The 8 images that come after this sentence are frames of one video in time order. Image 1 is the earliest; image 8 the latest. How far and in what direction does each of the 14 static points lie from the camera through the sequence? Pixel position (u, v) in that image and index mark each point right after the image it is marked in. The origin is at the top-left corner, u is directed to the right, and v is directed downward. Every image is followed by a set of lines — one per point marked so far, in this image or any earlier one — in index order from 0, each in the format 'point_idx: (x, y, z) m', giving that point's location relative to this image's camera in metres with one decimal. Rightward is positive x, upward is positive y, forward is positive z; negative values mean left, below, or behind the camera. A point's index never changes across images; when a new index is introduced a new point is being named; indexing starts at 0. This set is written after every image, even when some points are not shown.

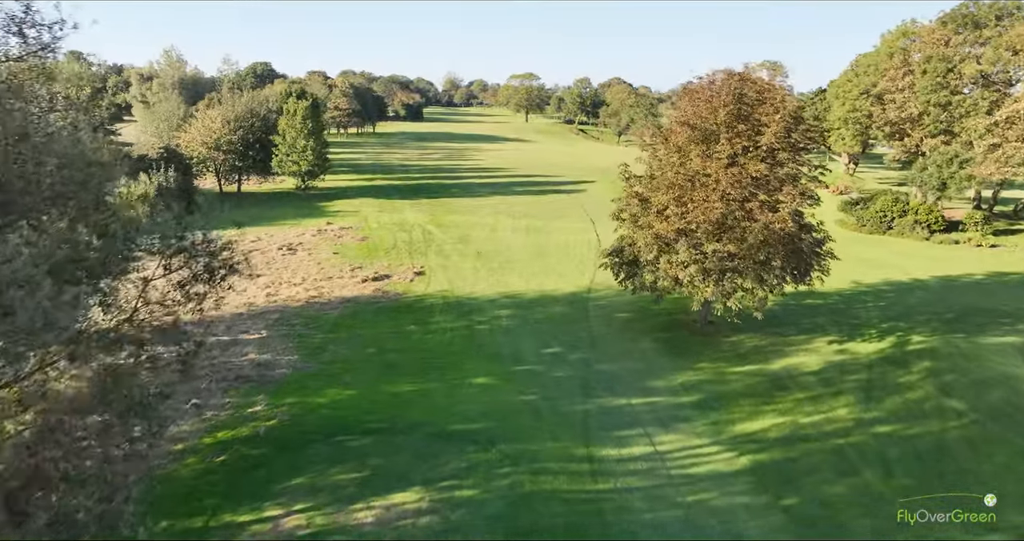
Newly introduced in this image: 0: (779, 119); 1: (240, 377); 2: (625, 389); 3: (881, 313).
0: (+5.3, +3.0, +13.9) m
1: (-4.9, -1.9, +12.6) m
2: (+2.1, -2.2, +12.9) m
3: (+9.1, -1.0, +17.2) m
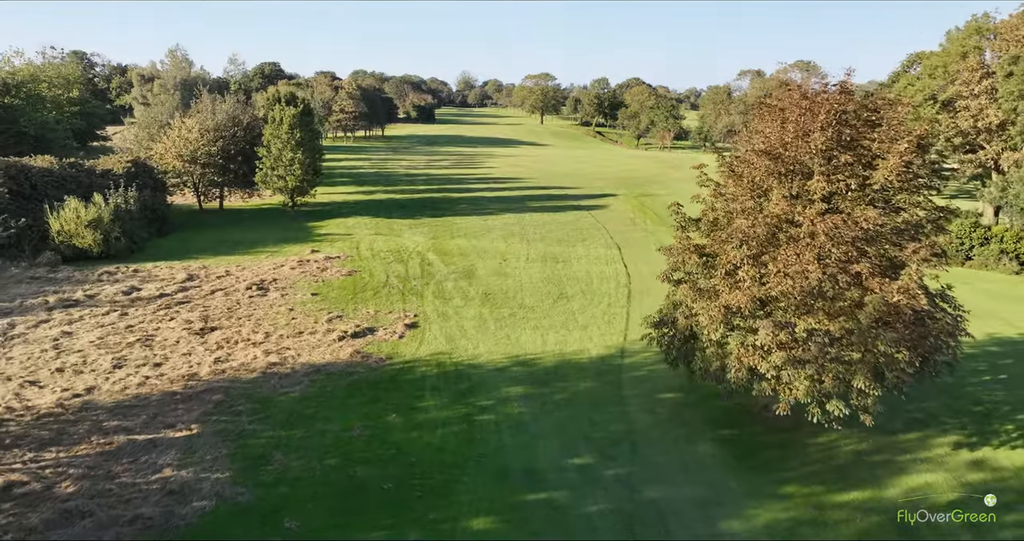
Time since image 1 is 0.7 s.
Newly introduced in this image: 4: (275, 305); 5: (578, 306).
0: (+5.5, +1.8, +10.0) m
1: (-4.8, -3.1, +8.9) m
2: (+2.2, -3.4, +9.0) m
3: (+9.4, -2.3, +13.2) m
4: (-6.1, -0.9, +18.1) m
5: (+1.7, -0.9, +18.5) m
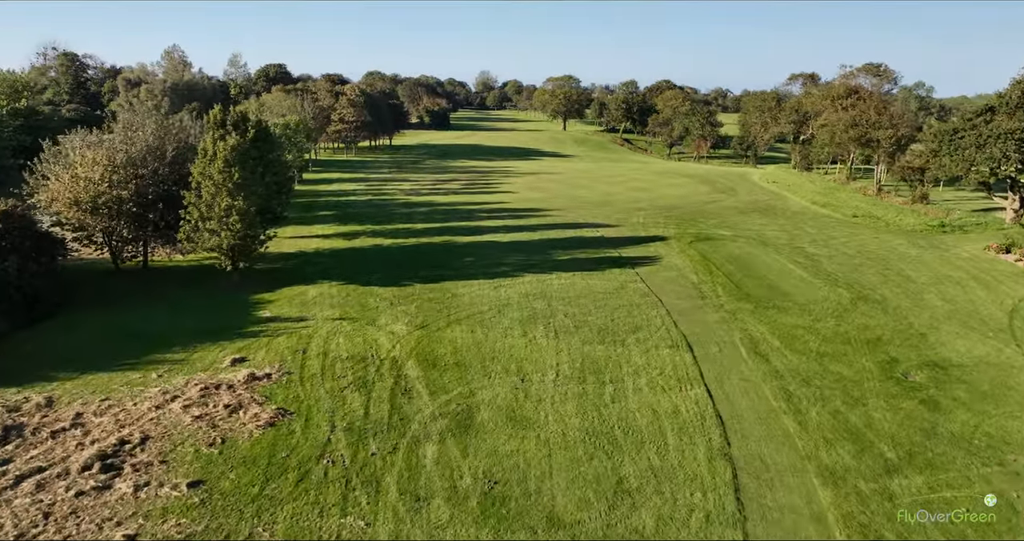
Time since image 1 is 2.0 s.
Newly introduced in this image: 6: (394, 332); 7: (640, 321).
0: (+5.7, -1.0, +1.7) m
1: (-4.7, -5.9, +0.9) m
2: (+2.3, -6.2, +0.8) m
3: (+9.5, -5.1, +4.8) m
4: (-5.8, -3.6, +10.1) m
5: (+2.1, -3.7, +10.3) m
6: (-3.1, -1.6, +18.2) m
7: (+3.6, -1.4, +19.5) m
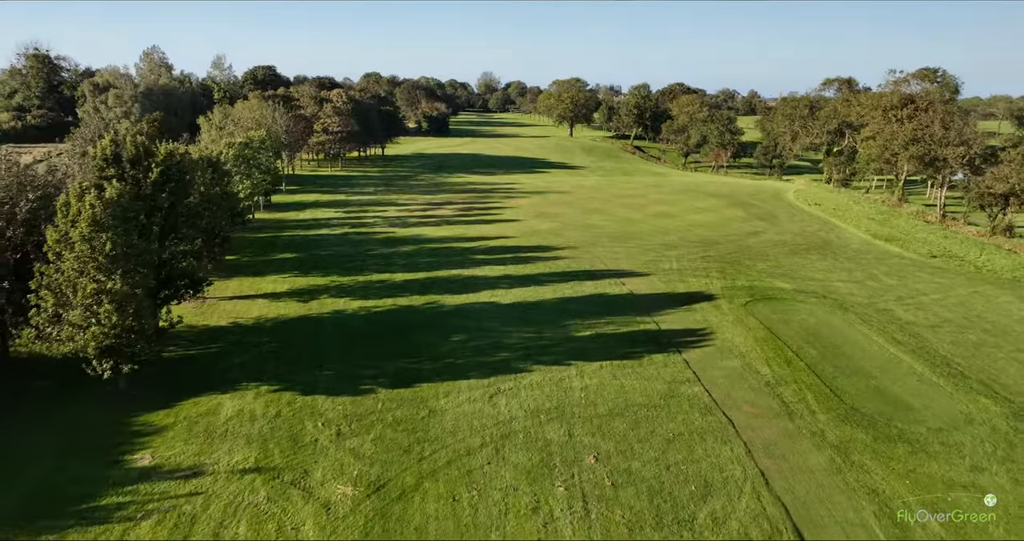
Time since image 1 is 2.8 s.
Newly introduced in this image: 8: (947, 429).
0: (+5.6, -3.3, -5.0) m
1: (-4.7, -8.2, -5.8) m
2: (+2.3, -8.5, -5.9) m
3: (+9.5, -7.5, -1.9) m
4: (-5.8, -5.9, +3.5) m
5: (+2.1, -6.0, +3.6) m
6: (-3.0, -3.9, +11.5) m
7: (+3.7, -3.7, +12.8) m
8: (+9.0, -3.2, +14.5) m
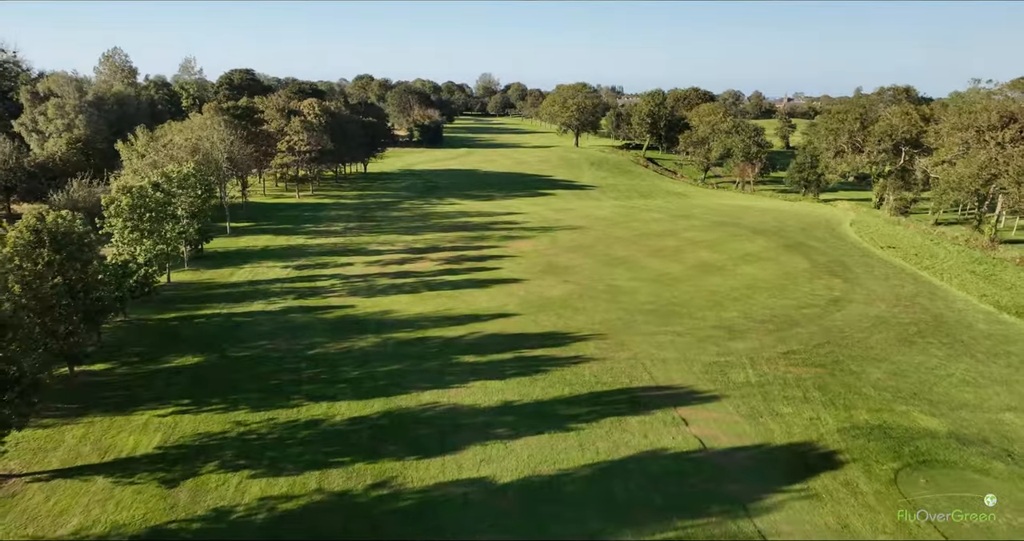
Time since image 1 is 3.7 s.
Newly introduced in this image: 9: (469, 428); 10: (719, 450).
0: (+5.7, -6.5, -13.9) m
1: (-4.6, -11.3, -14.7) m
2: (+2.4, -11.6, -14.8) m
3: (+9.6, -10.6, -10.8) m
4: (-5.7, -9.0, -5.5) m
5: (+2.2, -9.1, -5.3) m
6: (-3.0, -7.0, +2.6) m
7: (+3.7, -6.8, +3.9) m
8: (+9.1, -6.4, +5.6) m
9: (-1.0, -3.6, +16.0) m
10: (+4.6, -3.9, +15.4) m
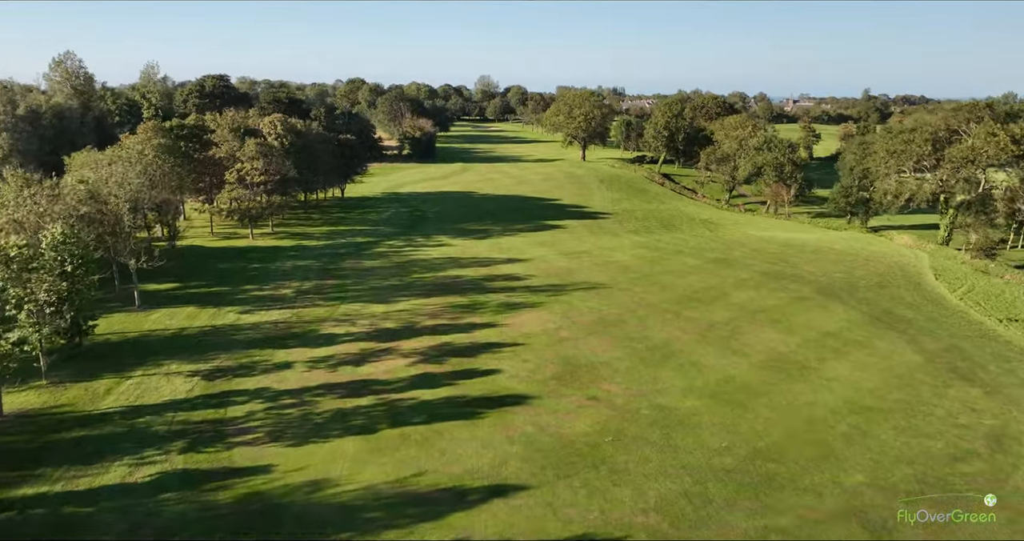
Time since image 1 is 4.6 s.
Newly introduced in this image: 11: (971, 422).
0: (+5.8, -9.8, -22.9) m
1: (-4.5, -14.6, -23.7) m
2: (+2.5, -14.9, -23.8) m
3: (+9.8, -13.9, -19.8) m
4: (-5.6, -12.3, -14.4) m
5: (+2.3, -12.4, -14.2) m
6: (-2.9, -10.3, -6.3) m
7: (+3.8, -10.1, -5.1) m
8: (+9.2, -9.7, -3.4) m
9: (-0.9, -6.9, +7.0) m
10: (+4.7, -7.2, +6.5) m
11: (+12.7, -4.2, +19.1) m
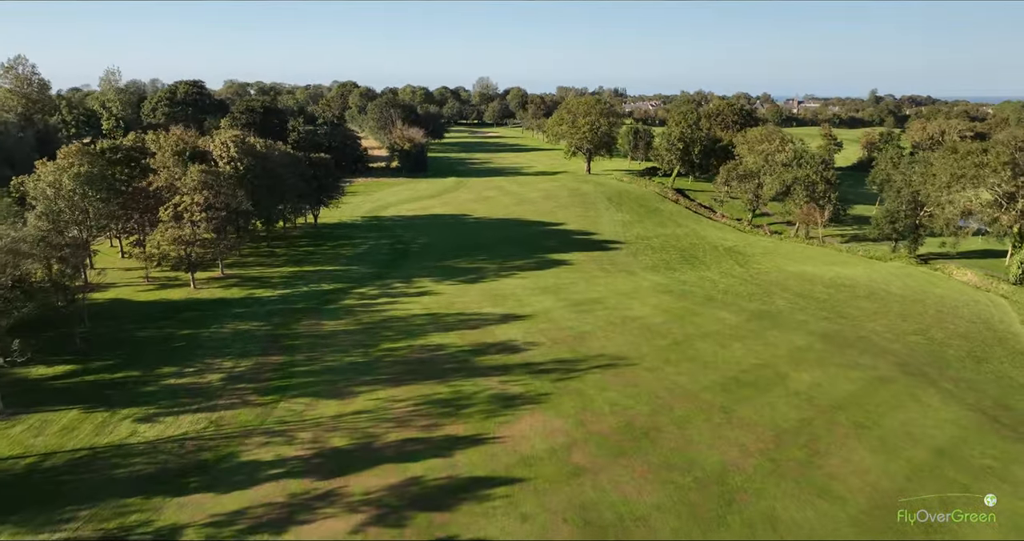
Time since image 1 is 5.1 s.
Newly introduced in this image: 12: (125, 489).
0: (+5.7, -12.4, -30.1) m
1: (-4.6, -17.3, -30.8) m
2: (+2.4, -17.6, -31.0) m
3: (+9.6, -16.5, -26.9) m
4: (-5.7, -15.0, -21.6) m
5: (+2.2, -15.1, -21.4) m
6: (-3.0, -13.0, -13.5) m
7: (+3.7, -12.7, -12.2) m
8: (+9.1, -12.3, -10.6) m
9: (-1.0, -9.6, -0.2) m
10: (+4.6, -9.8, -0.7) m
11: (+12.6, -6.8, +11.9) m
12: (-9.3, -5.2, +16.7) m
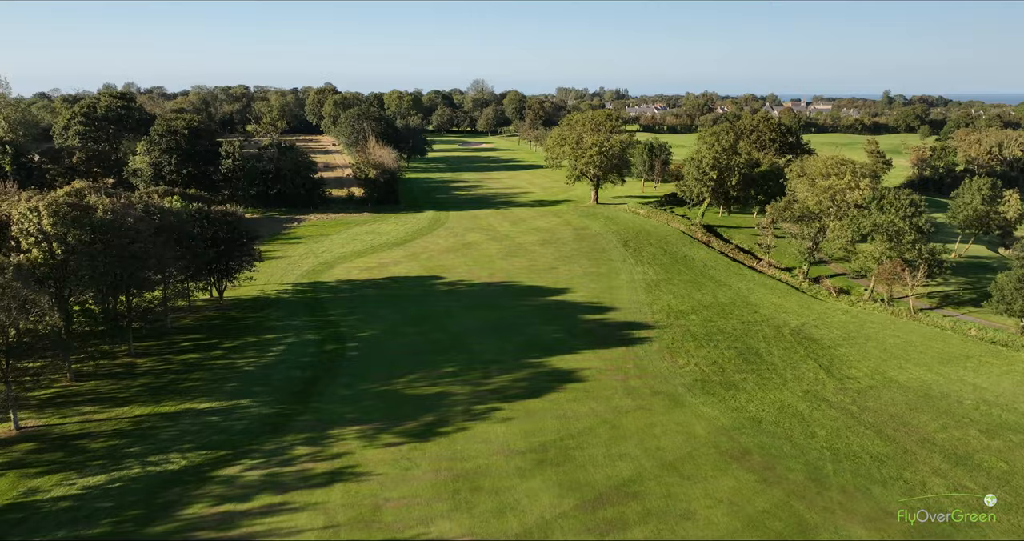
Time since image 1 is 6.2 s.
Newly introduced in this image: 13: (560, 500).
0: (+5.0, -17.4, -44.3) m
1: (-5.3, -22.2, -45.0) m
2: (+1.7, -22.5, -45.2) m
3: (+8.9, -21.4, -41.1) m
4: (-6.4, -20.0, -35.8) m
5: (+1.5, -20.0, -35.6) m
6: (-3.7, -17.9, -27.7) m
7: (+3.0, -17.6, -26.4) m
8: (+8.4, -17.2, -24.8) m
9: (-1.8, -14.5, -14.4) m
10: (+3.8, -14.7, -14.9) m
11: (+11.8, -11.7, -2.3) m
12: (-10.0, -10.1, +2.5) m
13: (+1.3, -6.4, +19.3) m
